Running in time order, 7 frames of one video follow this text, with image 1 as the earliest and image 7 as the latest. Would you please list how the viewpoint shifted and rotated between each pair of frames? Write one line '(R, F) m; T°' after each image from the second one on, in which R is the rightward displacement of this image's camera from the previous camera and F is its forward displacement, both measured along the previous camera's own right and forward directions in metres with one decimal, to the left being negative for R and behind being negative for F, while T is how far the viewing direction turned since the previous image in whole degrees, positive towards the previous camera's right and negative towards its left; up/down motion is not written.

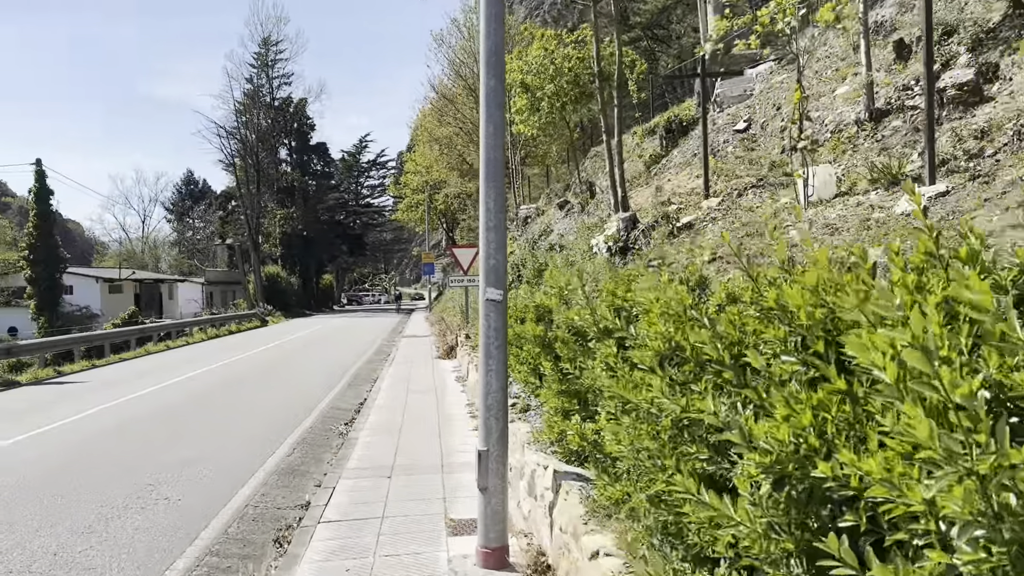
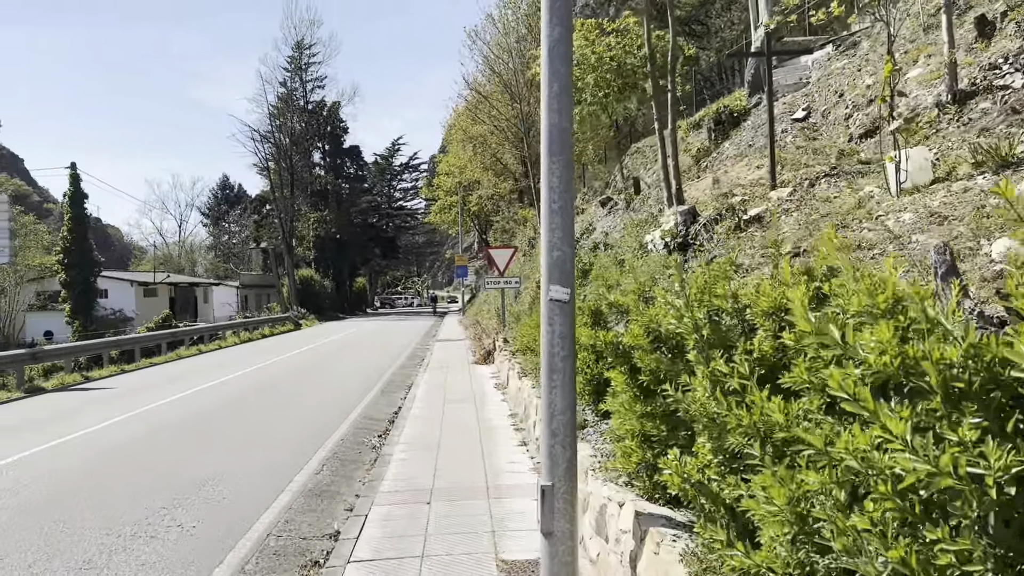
(-0.2, +0.8) m; -2°
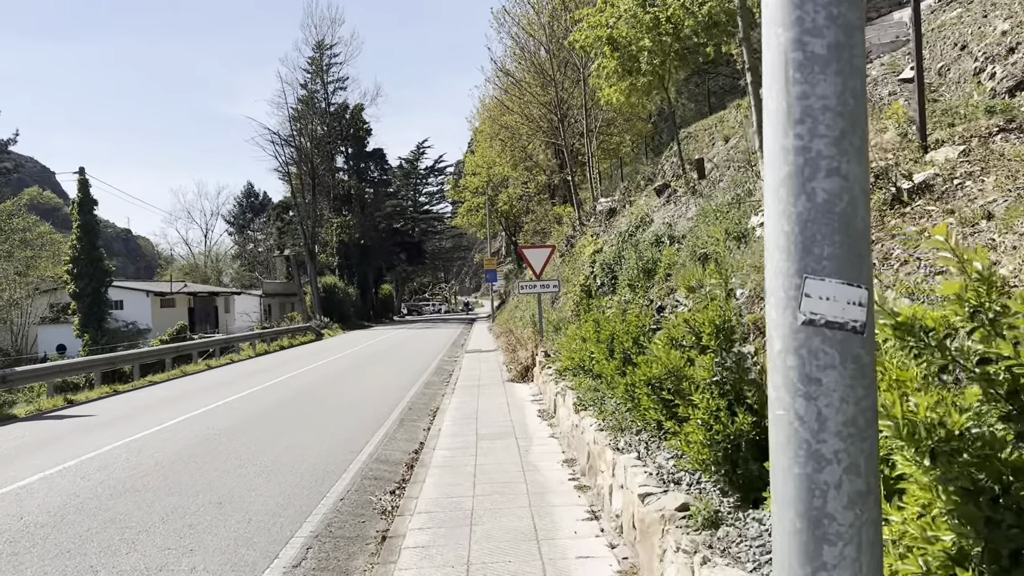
(-0.2, +2.4) m; -2°
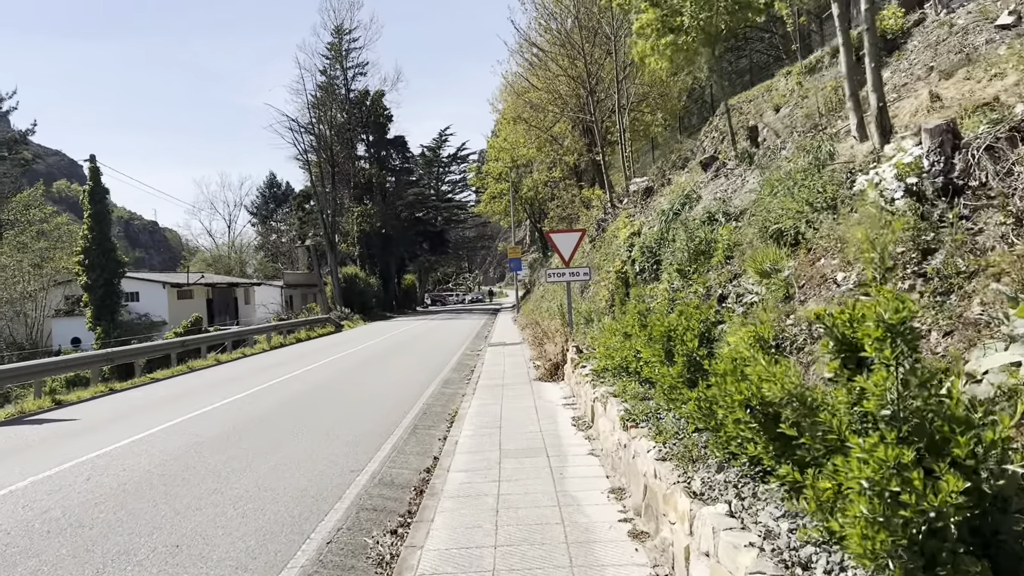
(0.0, +1.5) m; -2°
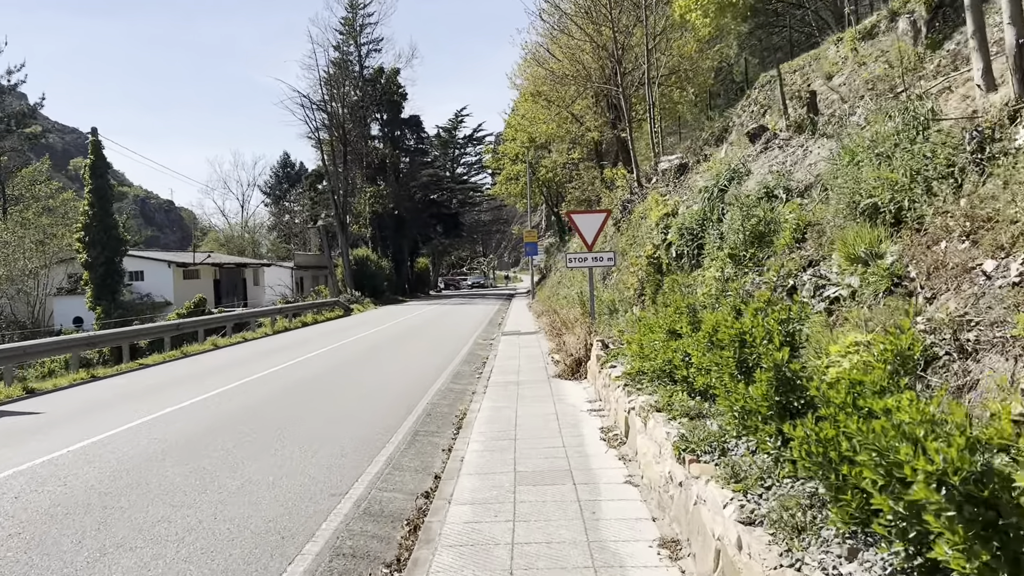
(0.0, +1.4) m; -1°
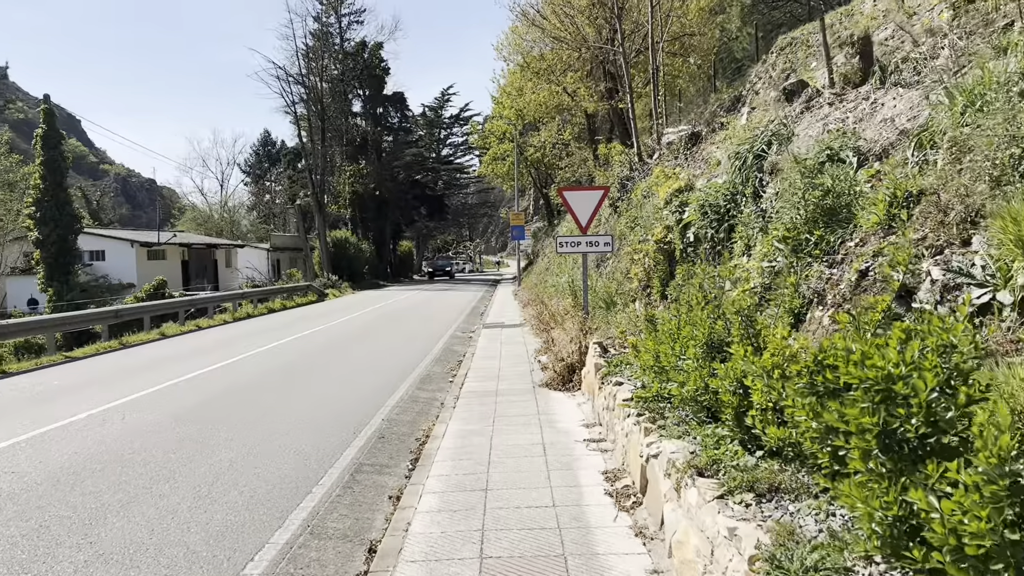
(+0.1, +2.0) m; +1°
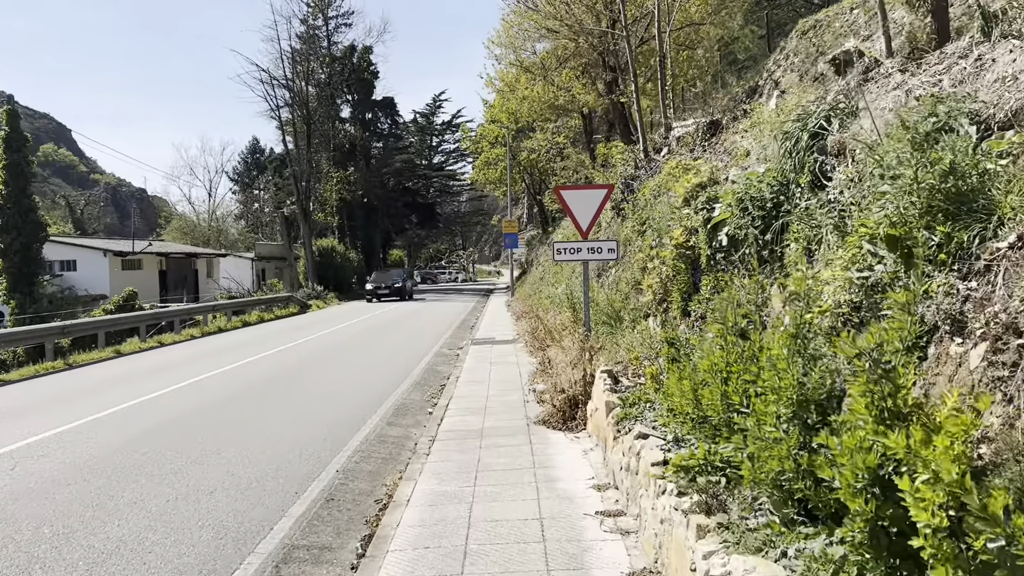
(0.0, +1.7) m; 0°
